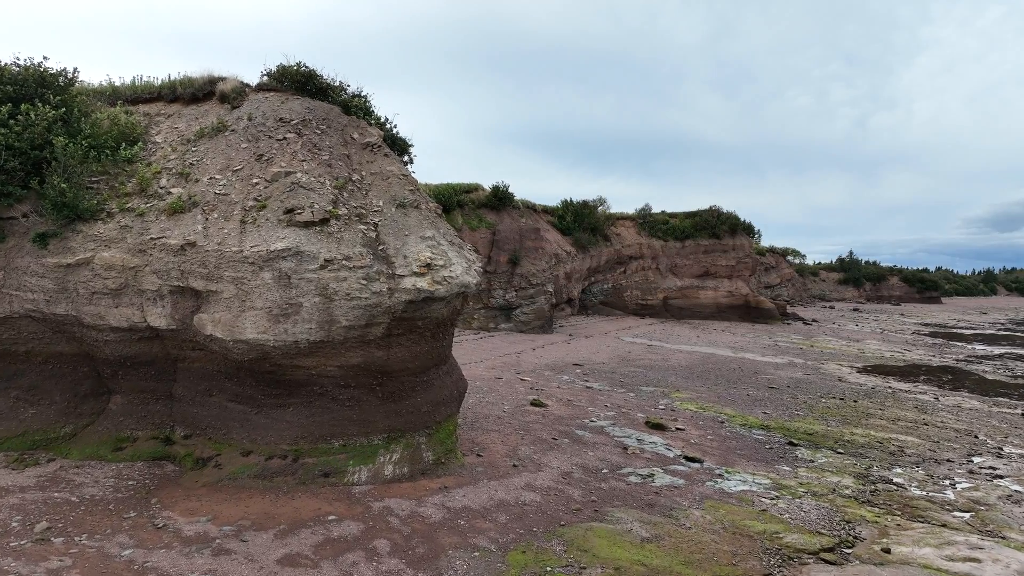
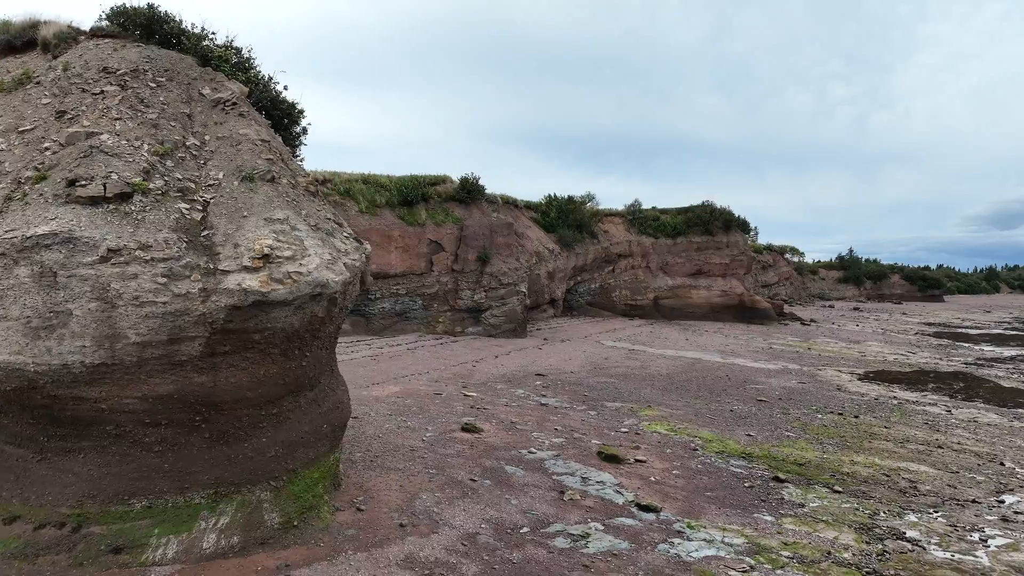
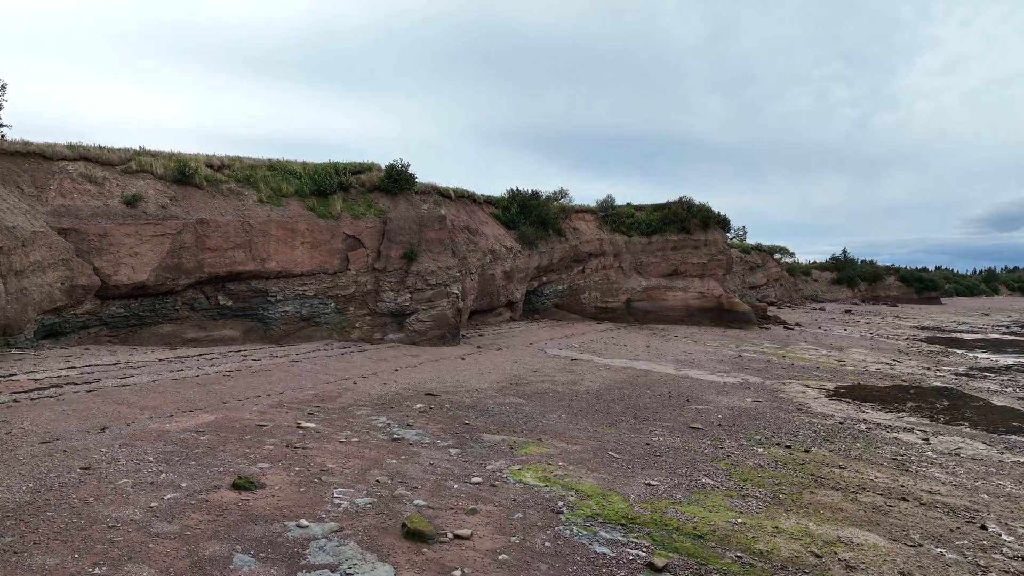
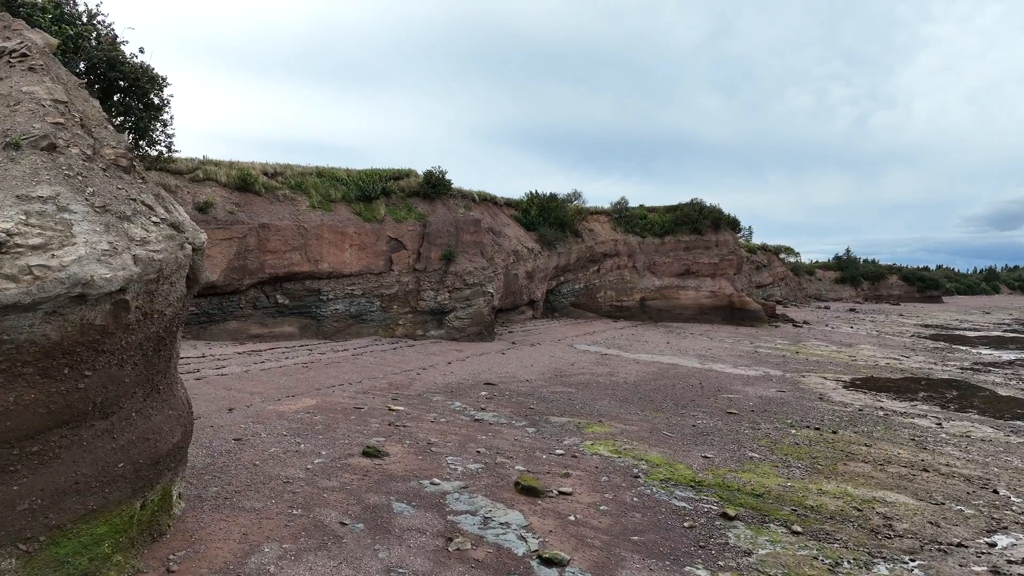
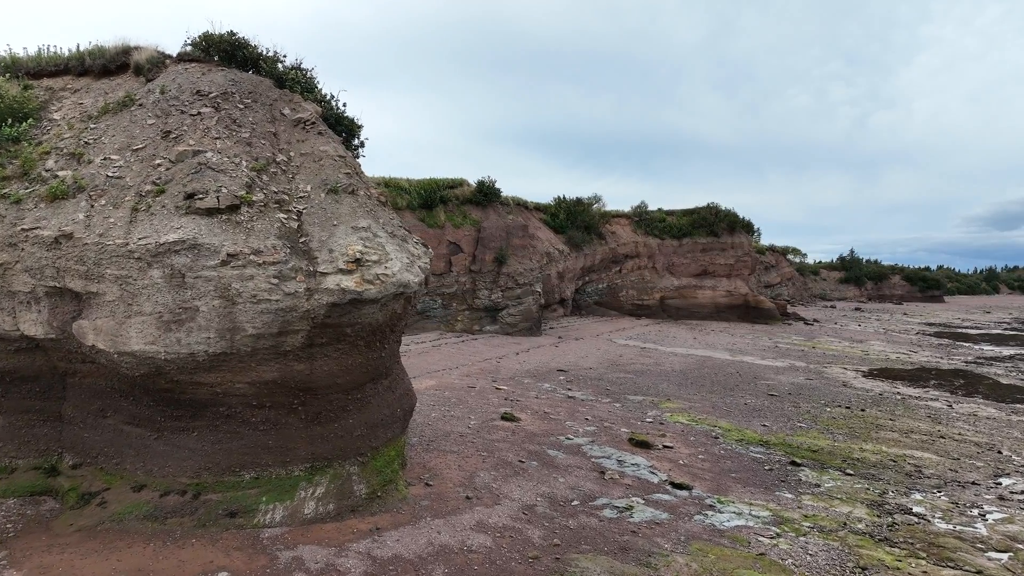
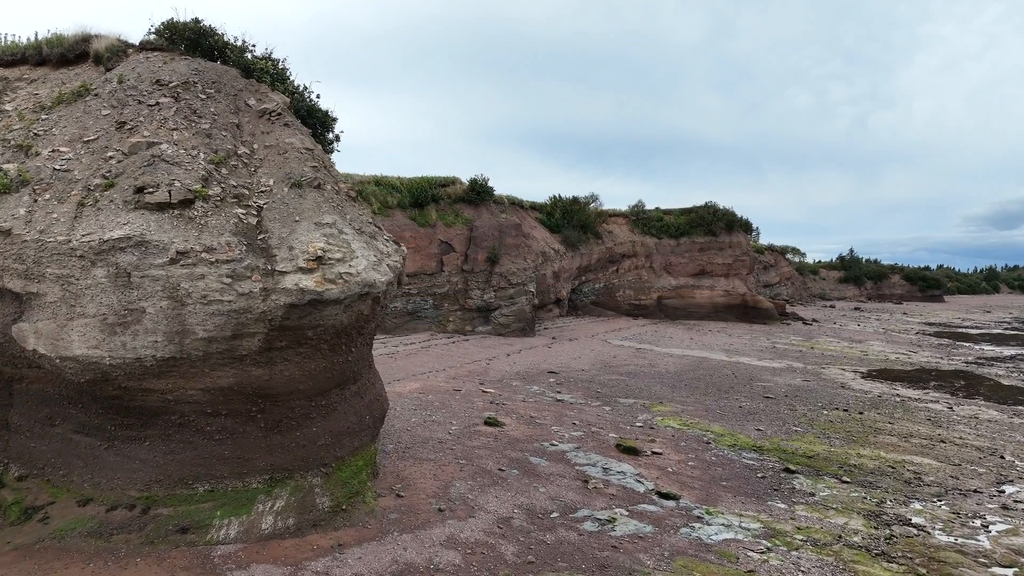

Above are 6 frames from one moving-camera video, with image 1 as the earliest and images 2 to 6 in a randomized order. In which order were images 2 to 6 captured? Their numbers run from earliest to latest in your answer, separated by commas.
5, 6, 2, 4, 3
